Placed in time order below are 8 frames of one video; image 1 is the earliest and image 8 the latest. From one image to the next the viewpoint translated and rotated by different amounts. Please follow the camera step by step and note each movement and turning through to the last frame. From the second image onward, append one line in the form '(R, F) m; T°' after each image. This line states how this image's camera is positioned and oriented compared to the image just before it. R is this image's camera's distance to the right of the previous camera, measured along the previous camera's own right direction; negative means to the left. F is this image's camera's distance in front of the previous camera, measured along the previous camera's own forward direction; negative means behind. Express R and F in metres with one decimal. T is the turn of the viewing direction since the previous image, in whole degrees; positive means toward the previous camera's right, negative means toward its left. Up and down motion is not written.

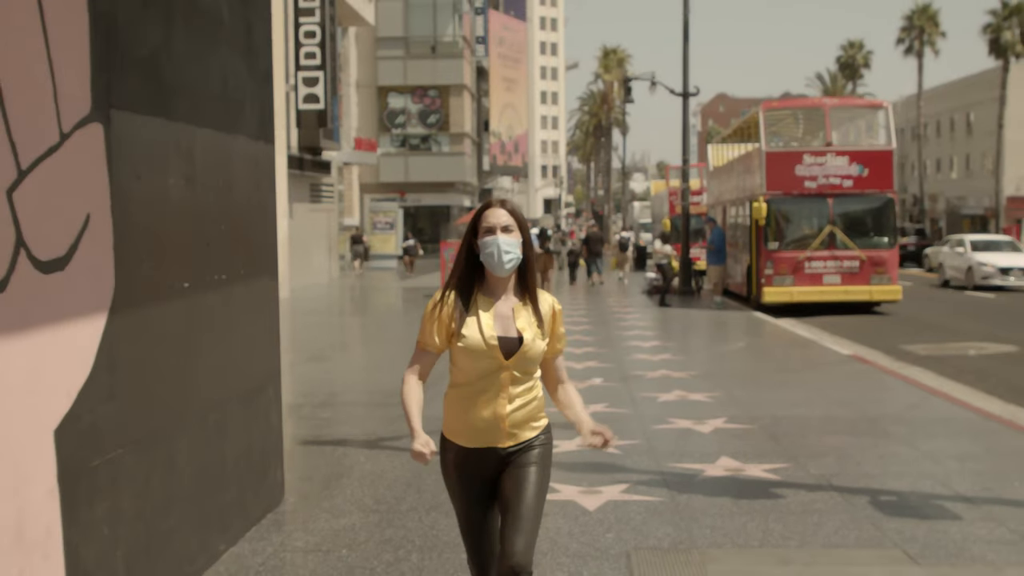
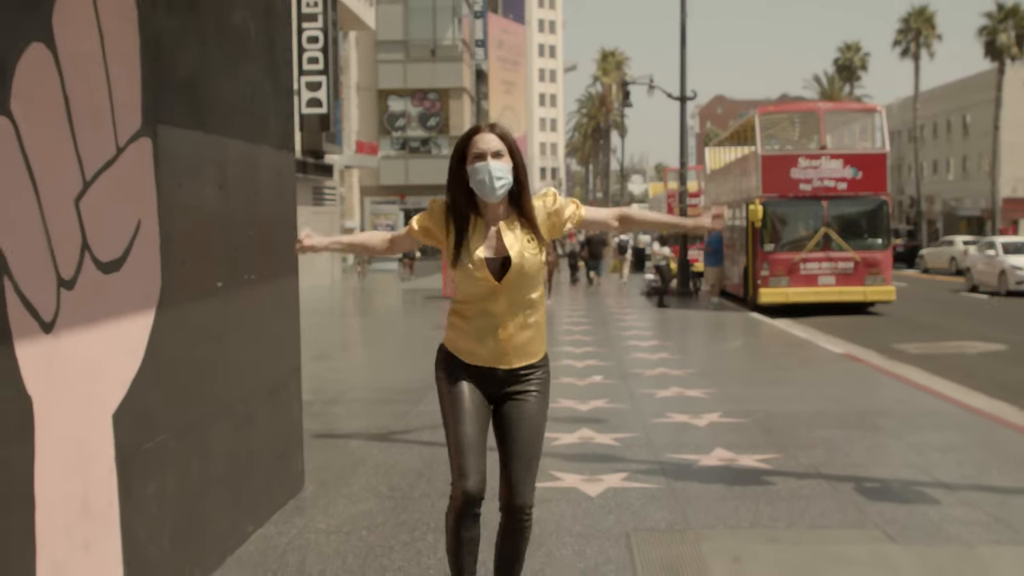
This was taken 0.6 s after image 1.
(0.0, -0.4) m; 0°
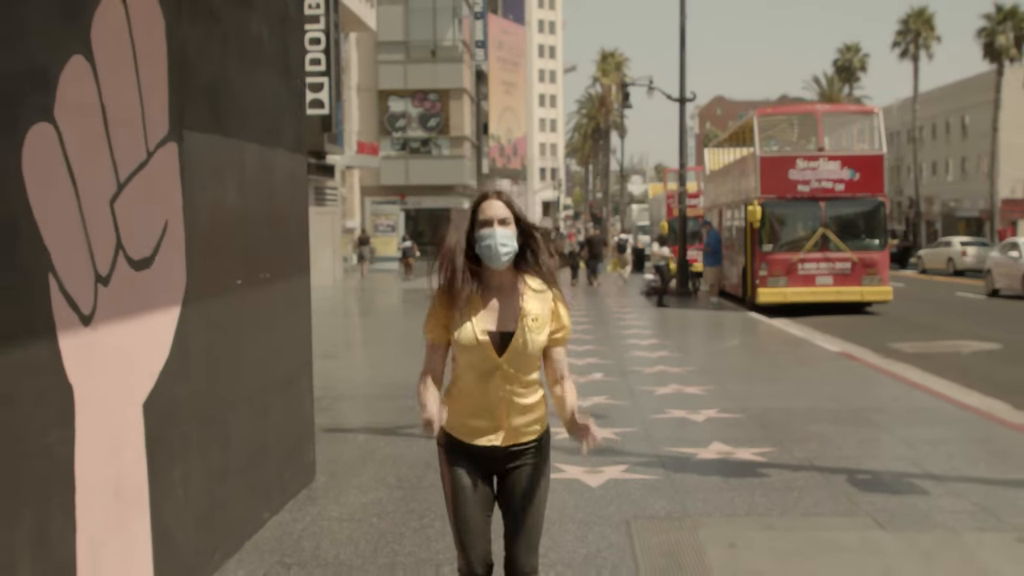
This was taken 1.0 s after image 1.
(0.0, -0.2) m; 0°
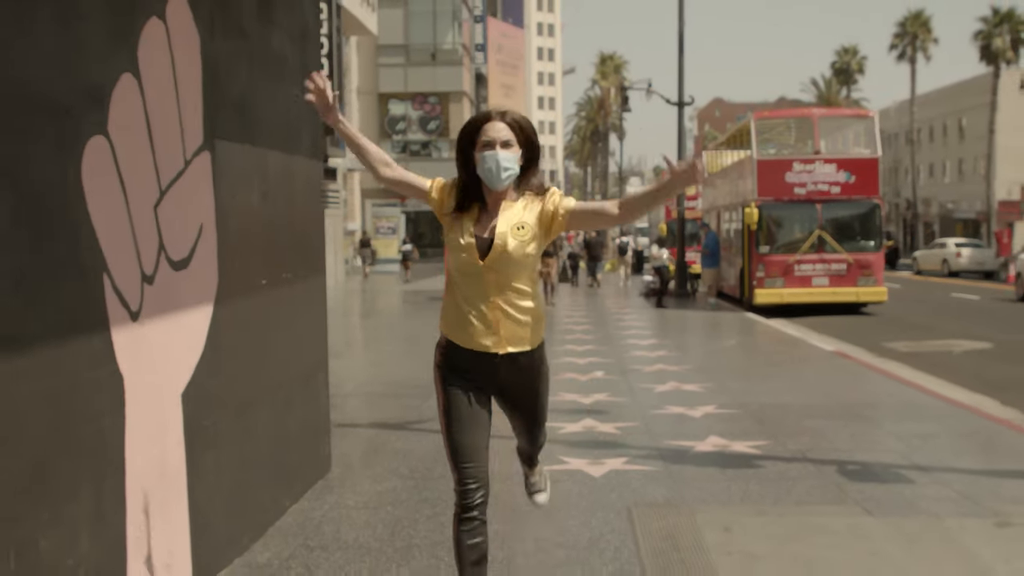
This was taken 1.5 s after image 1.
(0.0, -0.3) m; 0°
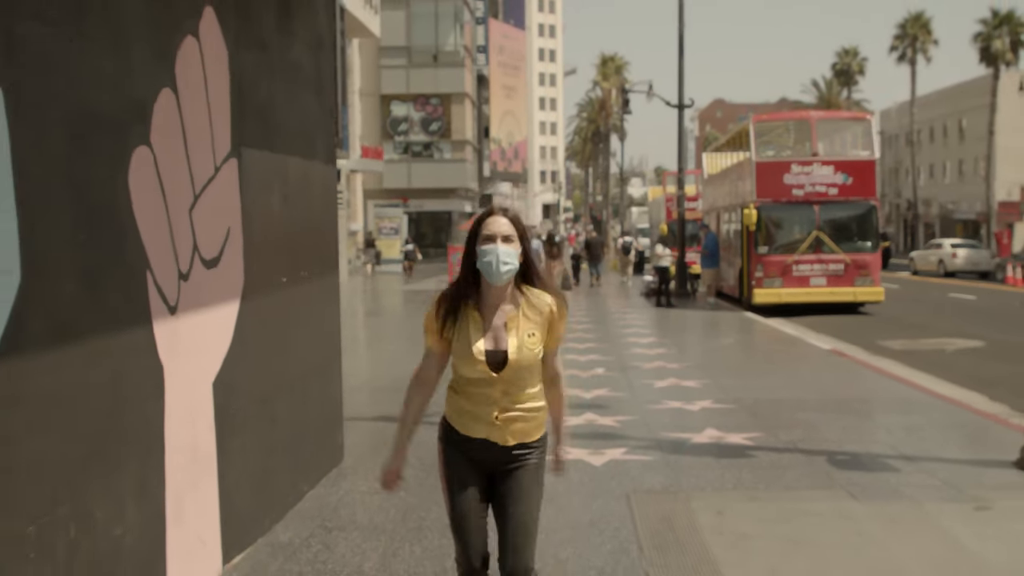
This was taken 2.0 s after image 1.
(0.0, -0.4) m; 0°
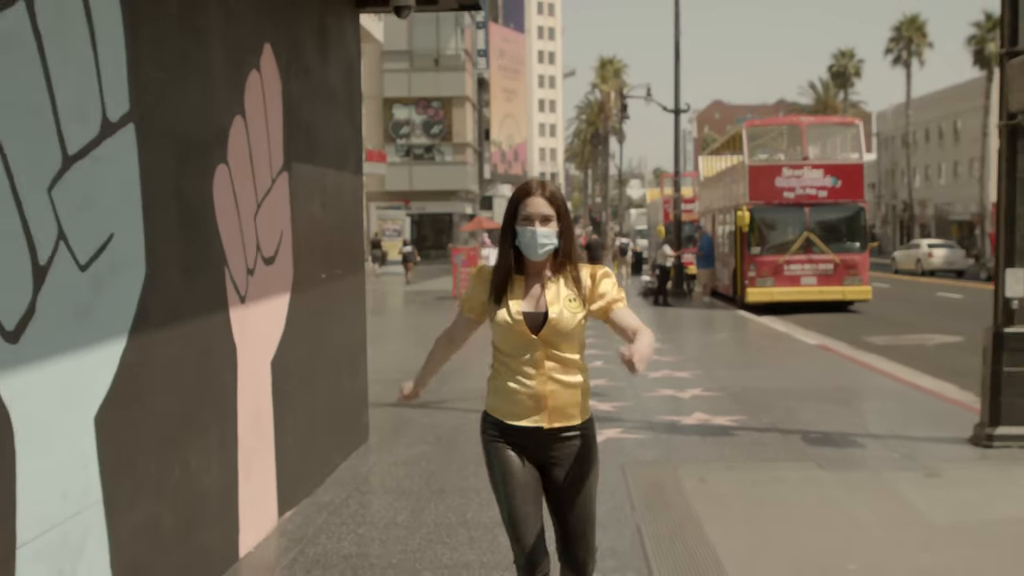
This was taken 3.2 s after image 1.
(0.0, -0.9) m; 0°
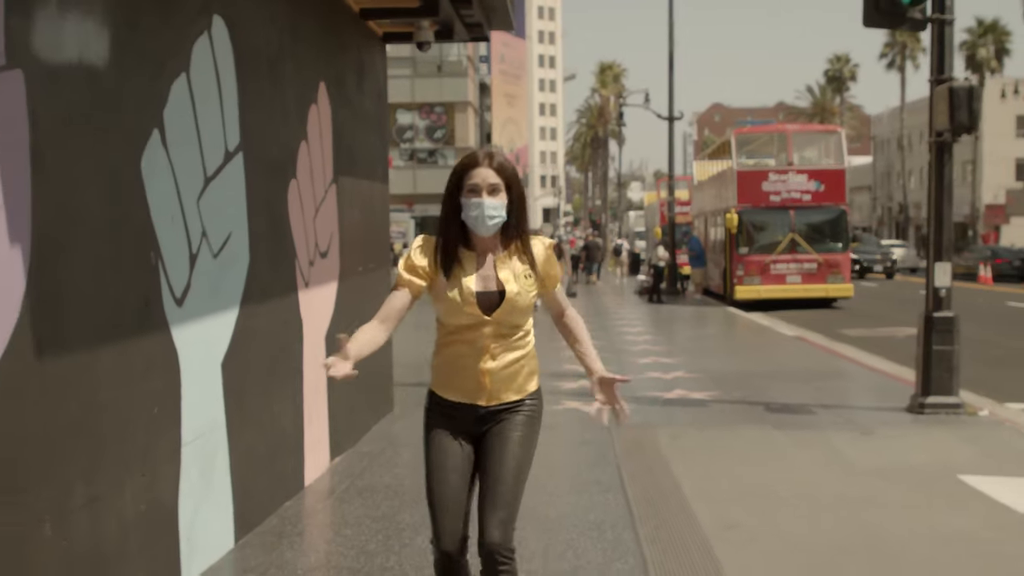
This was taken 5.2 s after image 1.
(0.0, -1.4) m; 0°
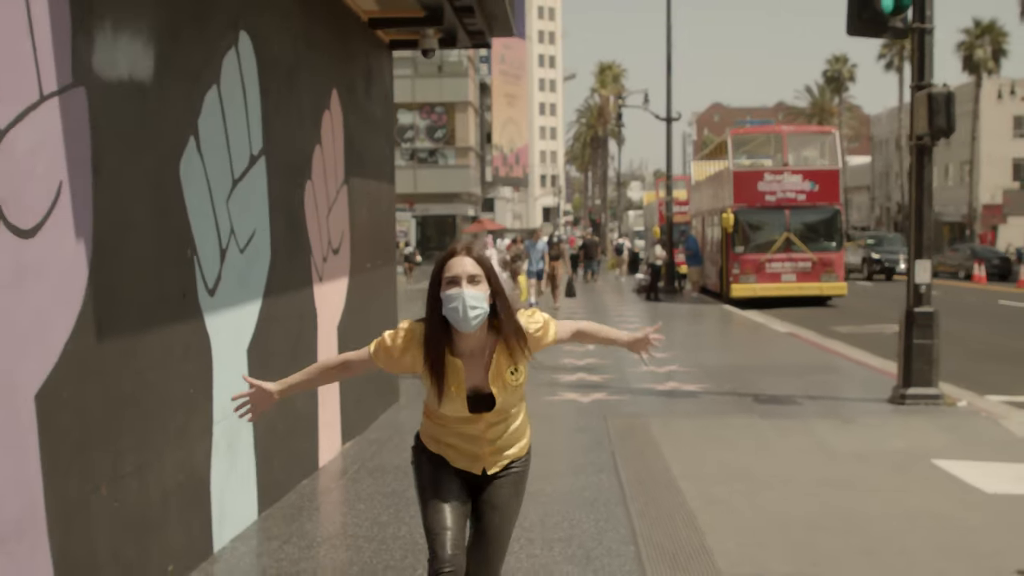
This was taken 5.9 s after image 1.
(0.0, -0.5) m; 0°
